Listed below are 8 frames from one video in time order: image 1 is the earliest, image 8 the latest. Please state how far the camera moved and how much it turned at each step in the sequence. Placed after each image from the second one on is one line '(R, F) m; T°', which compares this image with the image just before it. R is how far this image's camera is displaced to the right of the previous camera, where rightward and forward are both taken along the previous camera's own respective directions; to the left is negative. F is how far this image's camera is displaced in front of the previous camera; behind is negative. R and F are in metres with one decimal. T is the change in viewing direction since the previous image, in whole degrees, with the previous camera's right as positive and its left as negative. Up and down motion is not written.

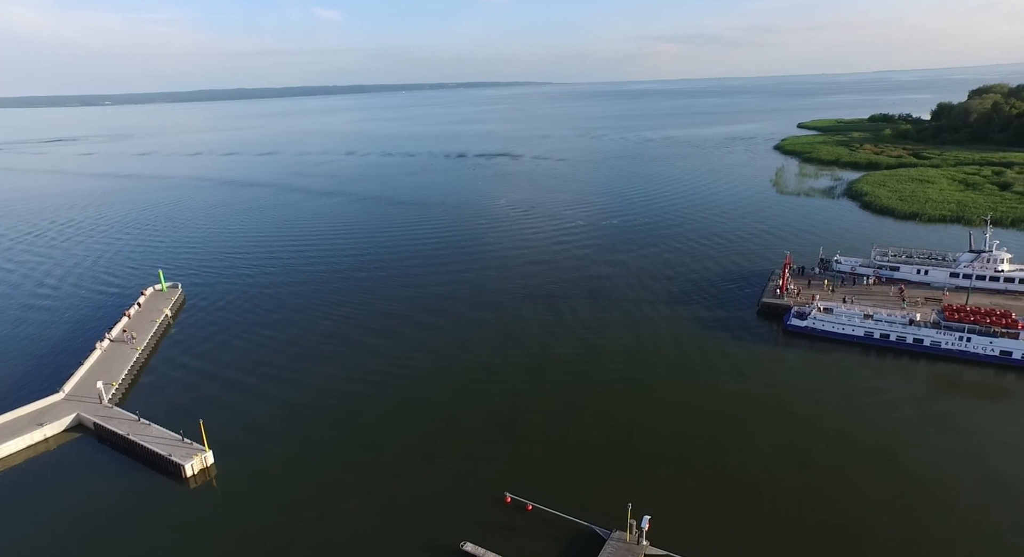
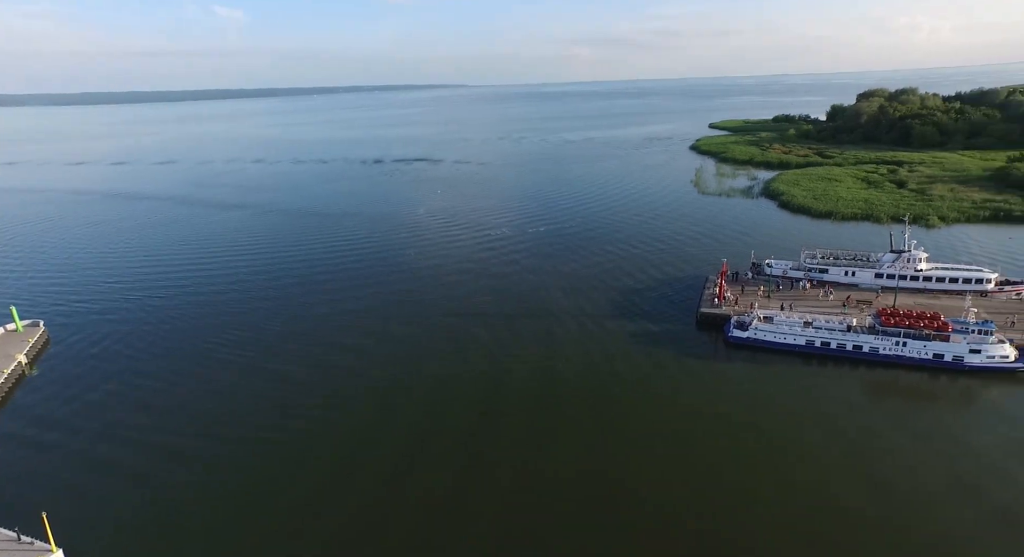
(-0.1, +4.6) m; +7°
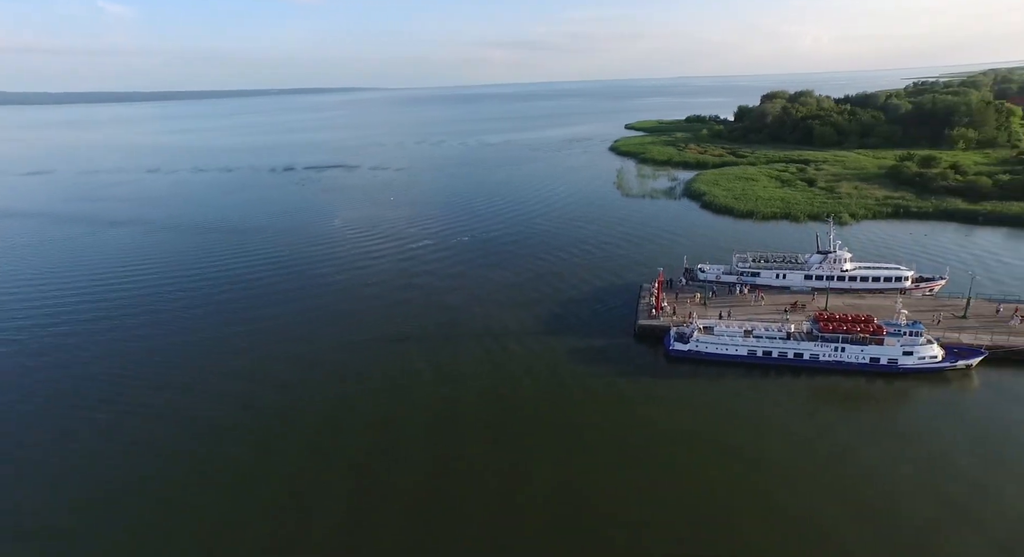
(-0.2, +4.1) m; +7°
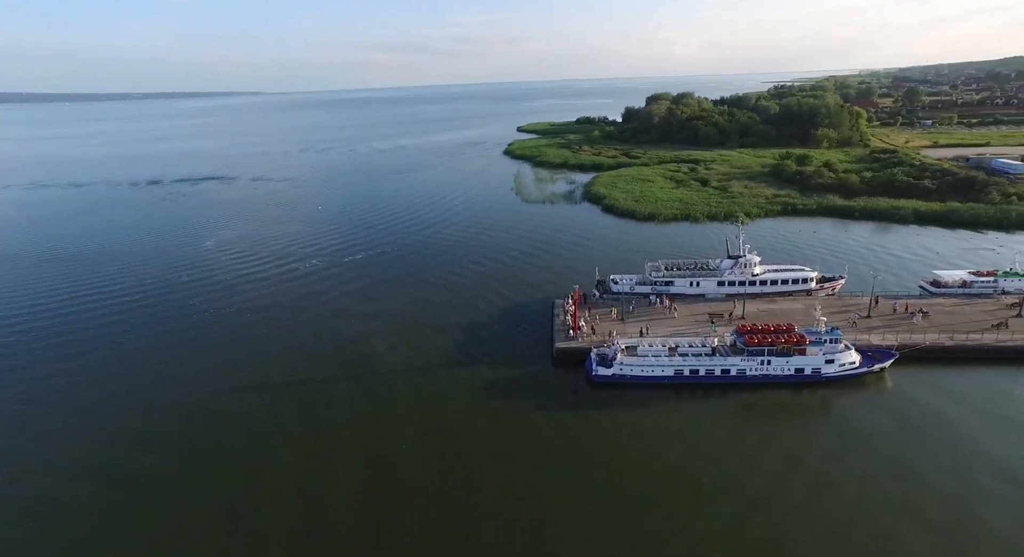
(-0.1, +5.6) m; +10°
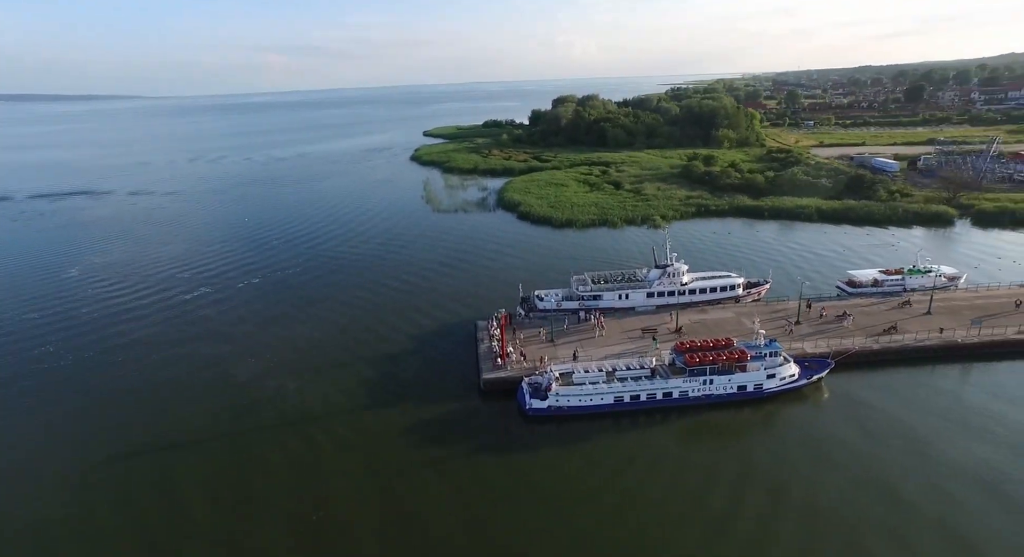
(-0.3, +5.1) m; +8°
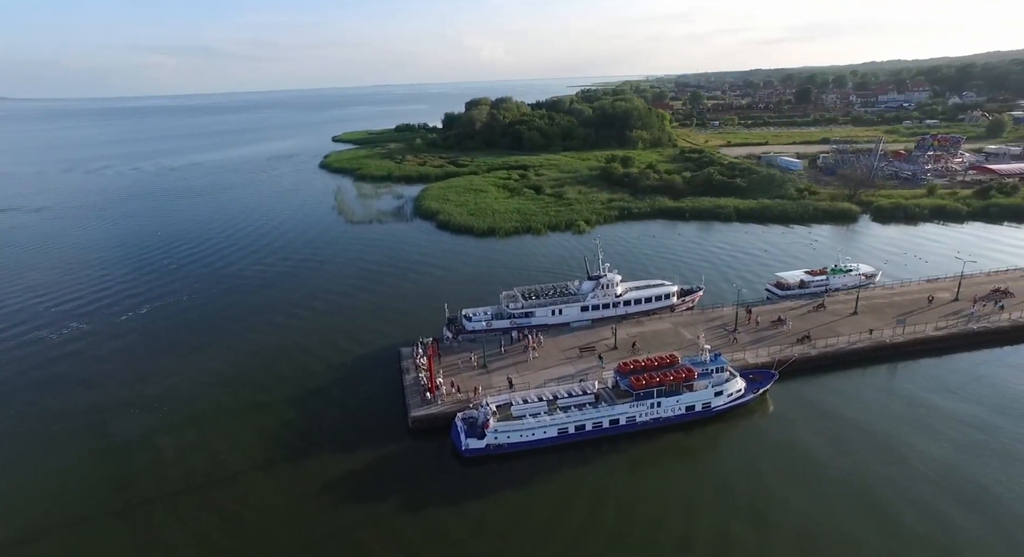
(-0.4, +4.3) m; +8°
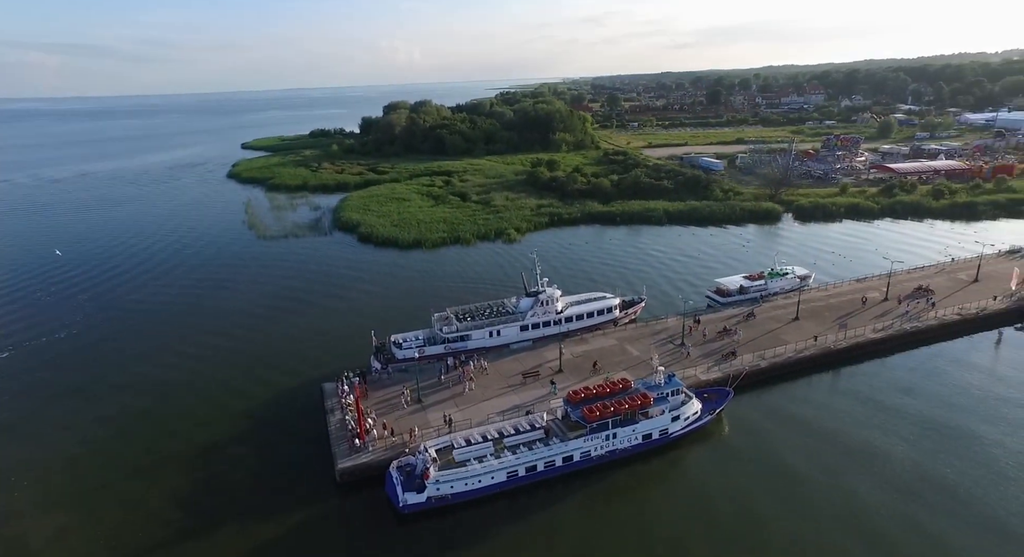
(-0.4, +4.1) m; +7°
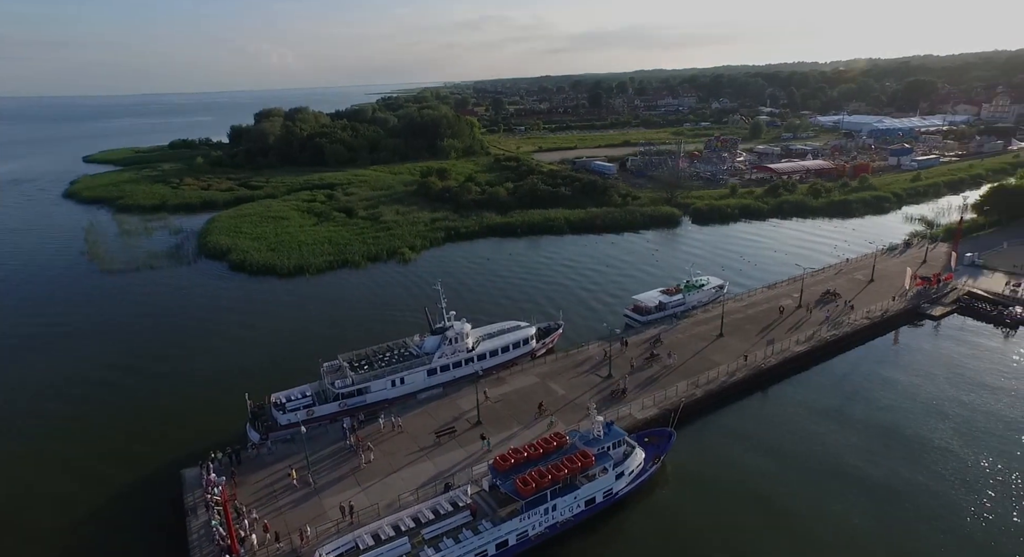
(-0.5, +6.4) m; +10°
